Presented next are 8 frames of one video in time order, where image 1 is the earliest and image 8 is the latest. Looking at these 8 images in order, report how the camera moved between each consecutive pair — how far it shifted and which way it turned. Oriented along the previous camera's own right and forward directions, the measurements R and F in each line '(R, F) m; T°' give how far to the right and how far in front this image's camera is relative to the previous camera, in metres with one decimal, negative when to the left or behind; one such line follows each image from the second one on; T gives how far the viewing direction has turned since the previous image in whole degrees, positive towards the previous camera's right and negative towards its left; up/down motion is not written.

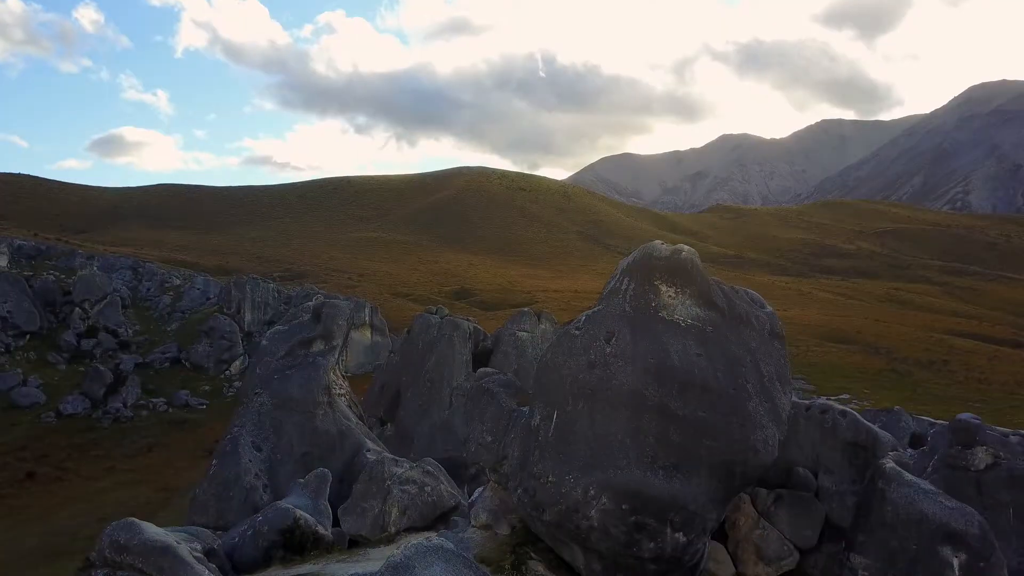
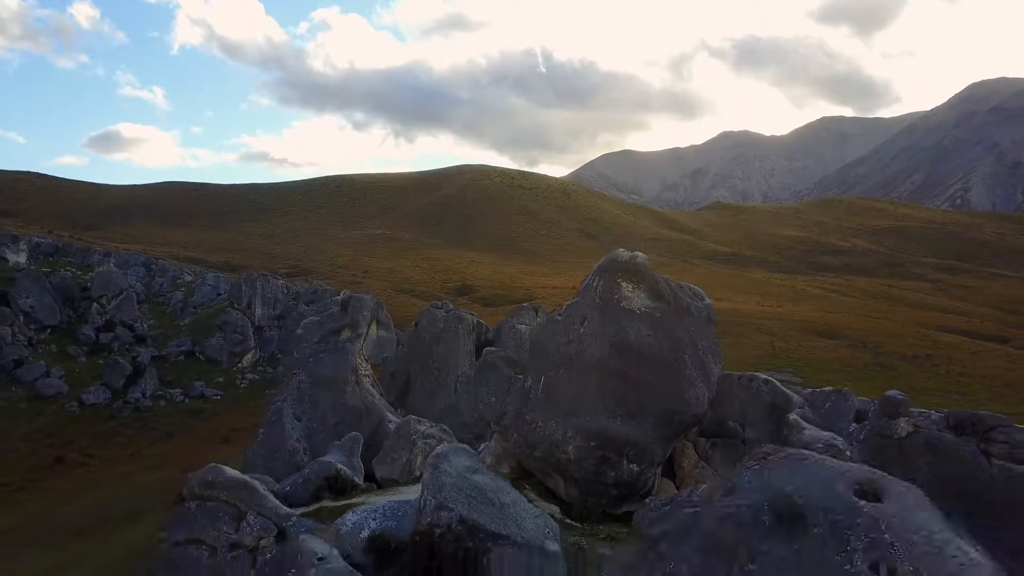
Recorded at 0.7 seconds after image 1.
(0.0, -1.9) m; 0°
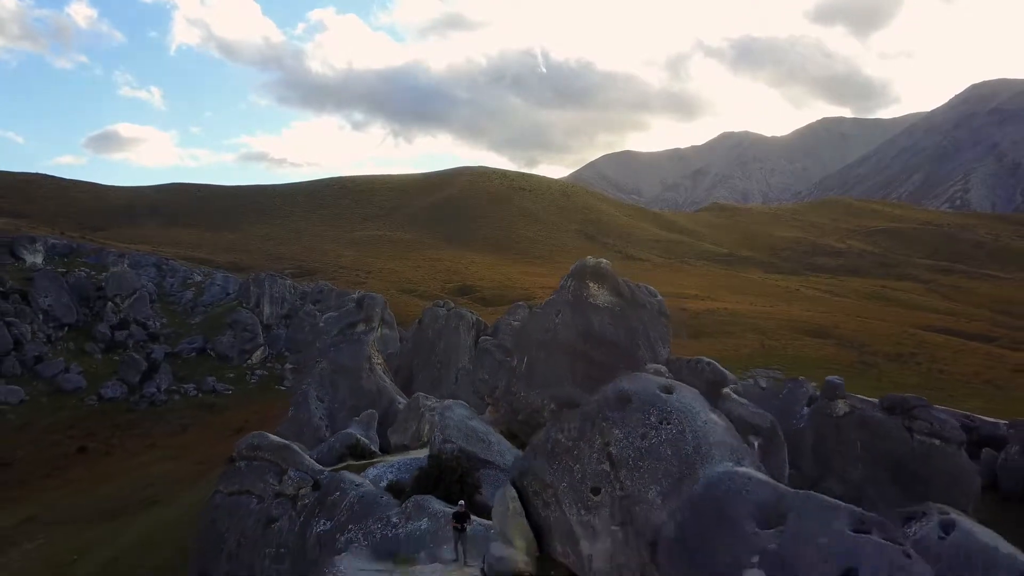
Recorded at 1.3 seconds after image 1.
(+0.2, -1.9) m; 0°
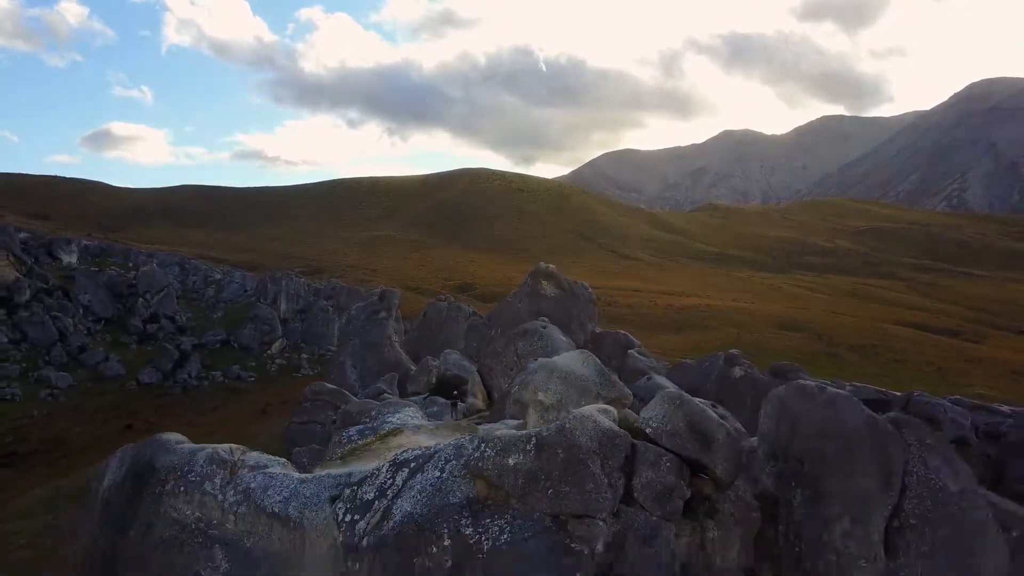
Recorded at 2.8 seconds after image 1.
(+0.5, -4.8) m; 0°
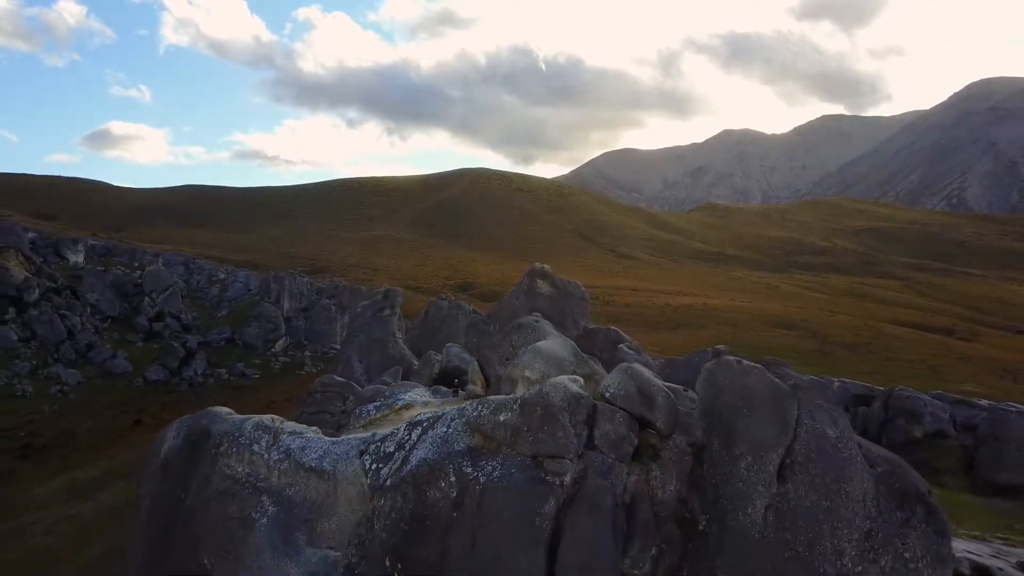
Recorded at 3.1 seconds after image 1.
(+0.1, -1.0) m; 0°
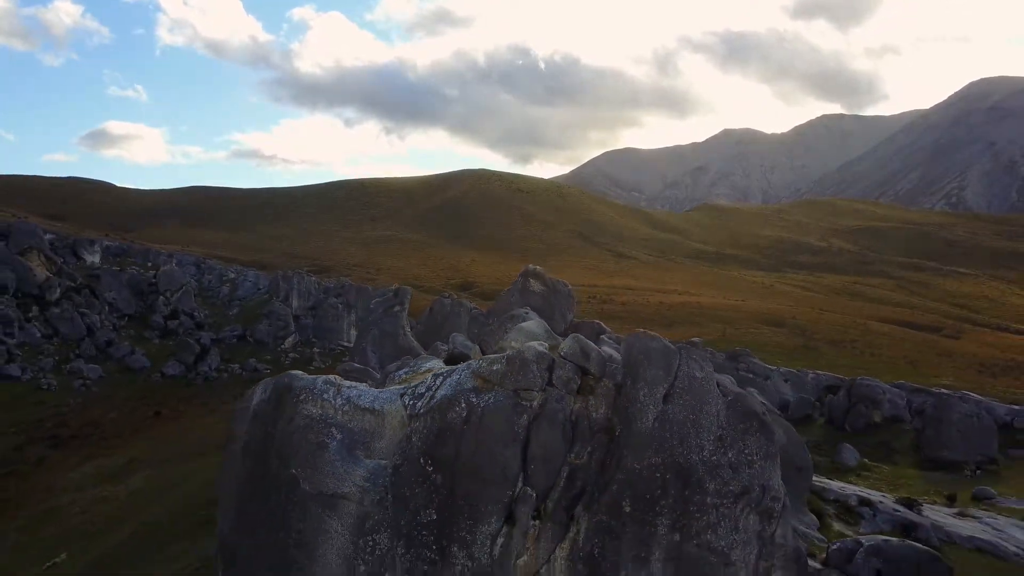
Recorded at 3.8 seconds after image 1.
(+0.1, -2.4) m; 0°
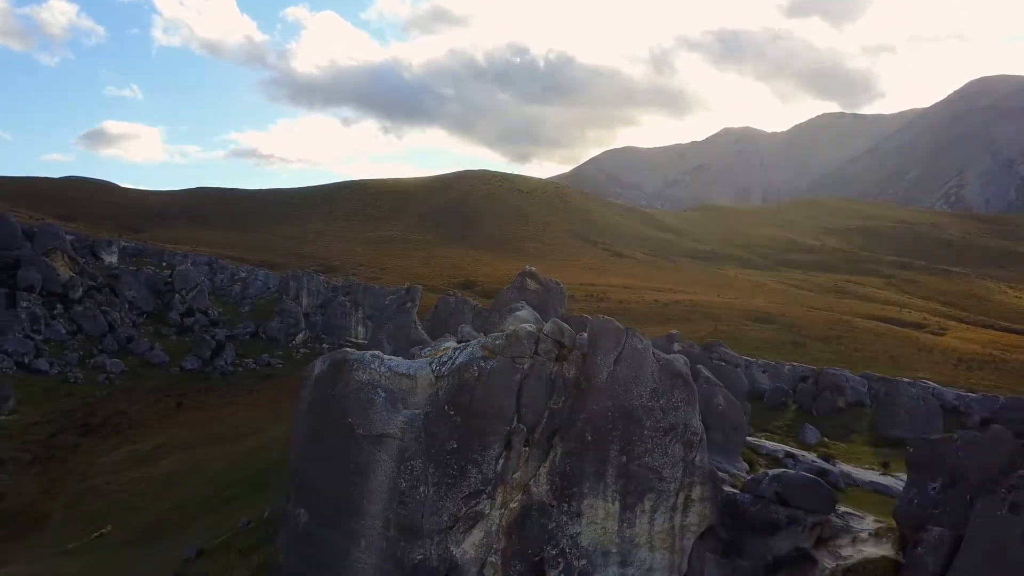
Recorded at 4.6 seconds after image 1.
(0.0, -2.7) m; 0°
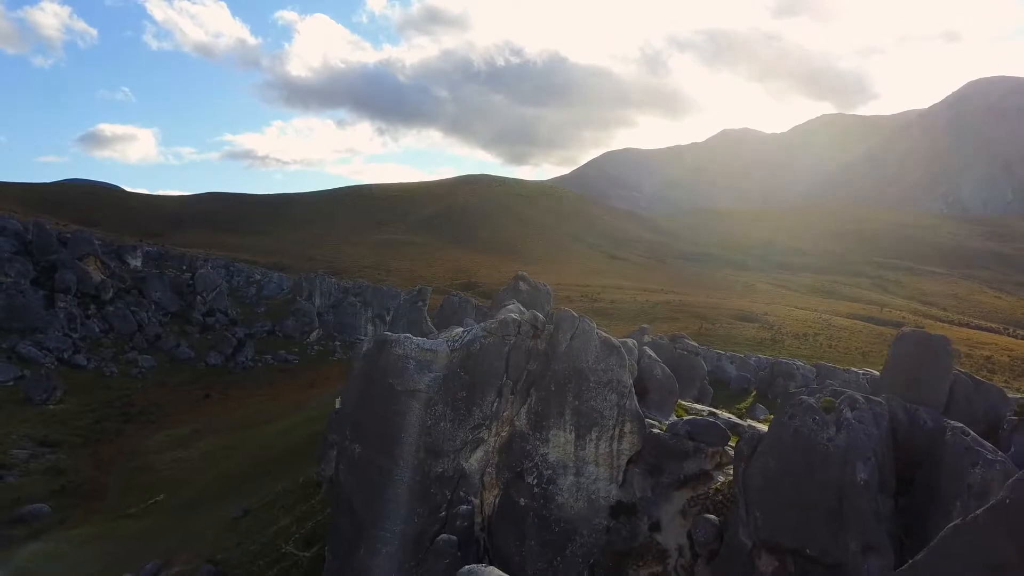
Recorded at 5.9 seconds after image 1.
(+0.2, -4.5) m; 0°
